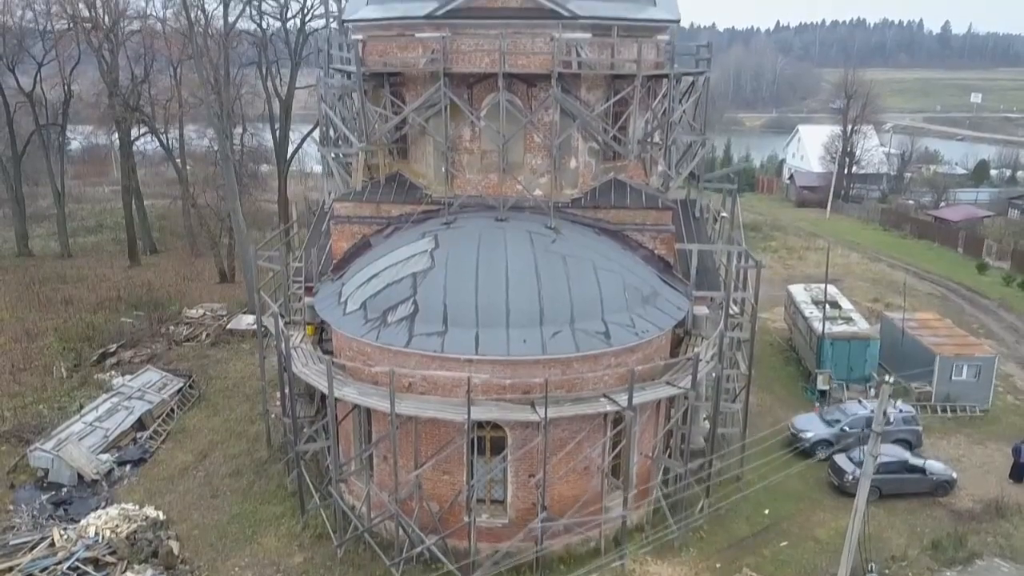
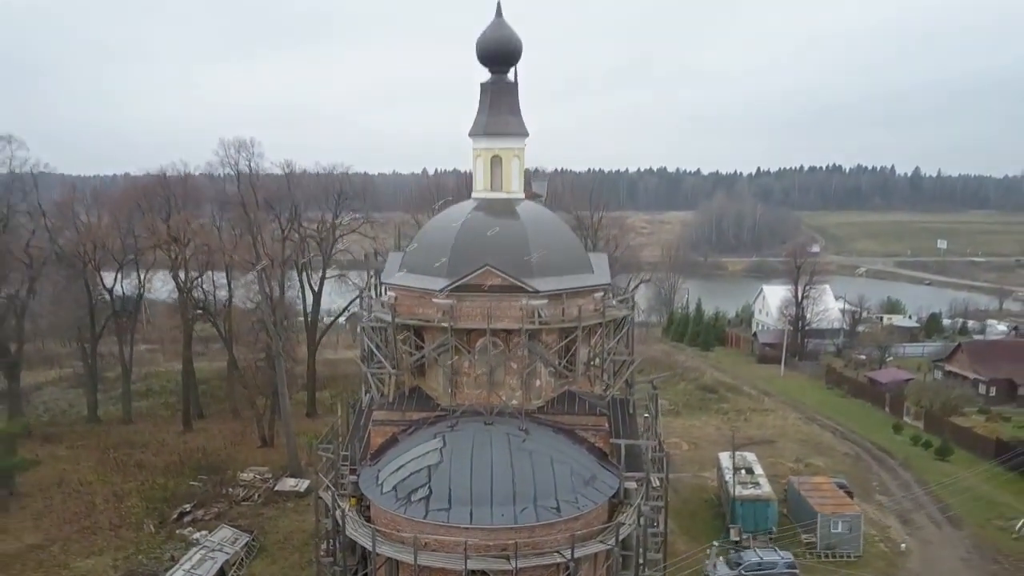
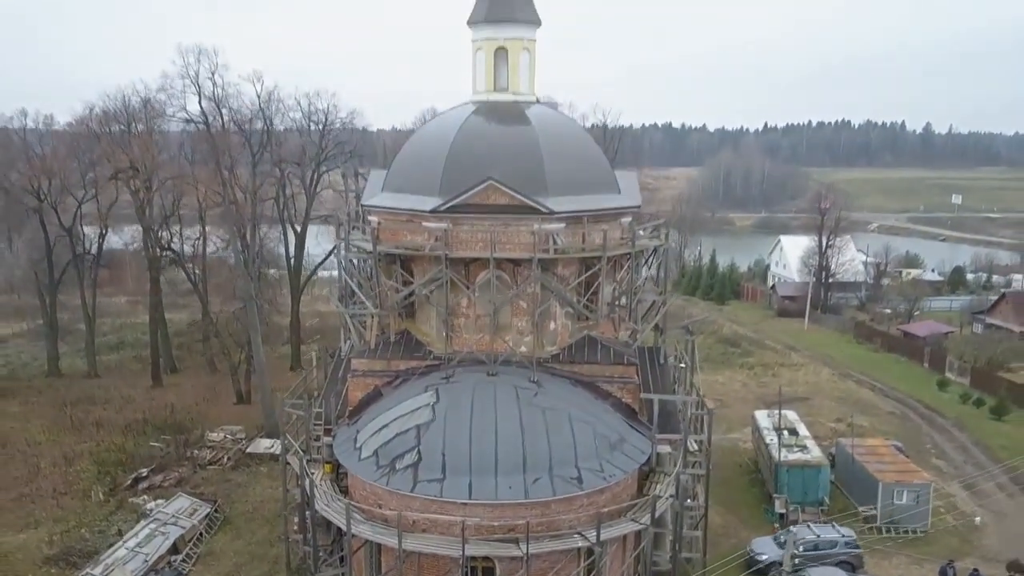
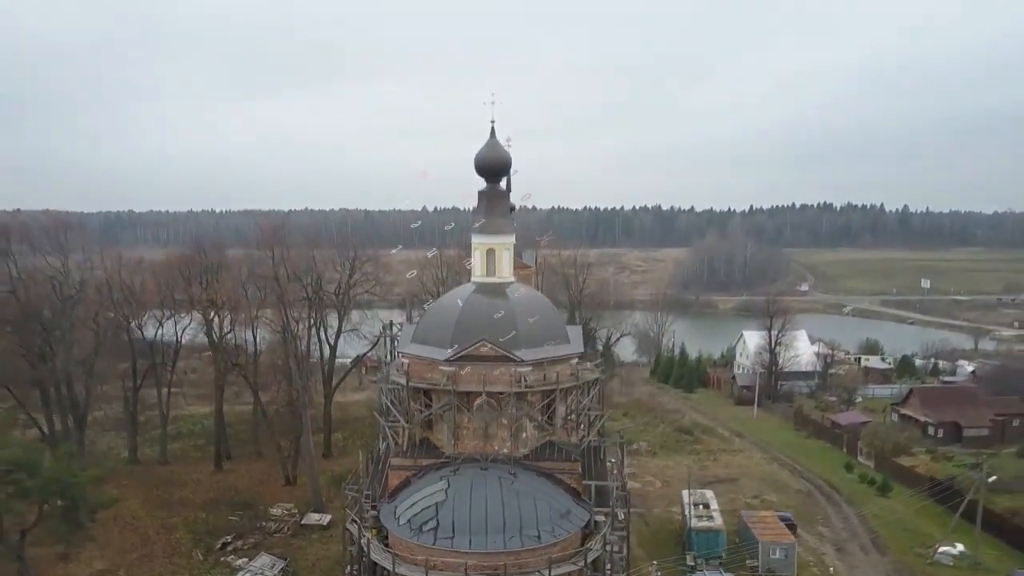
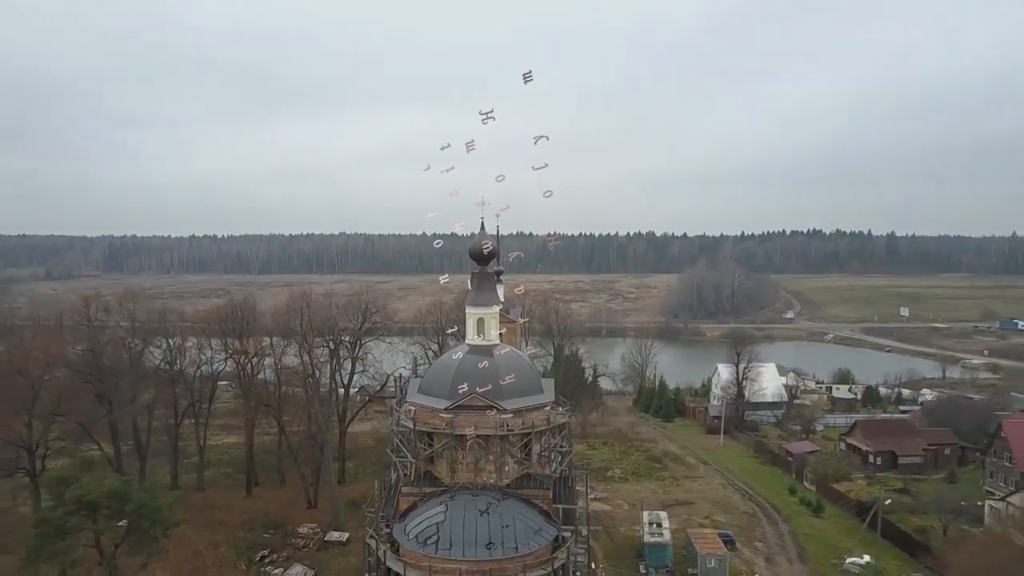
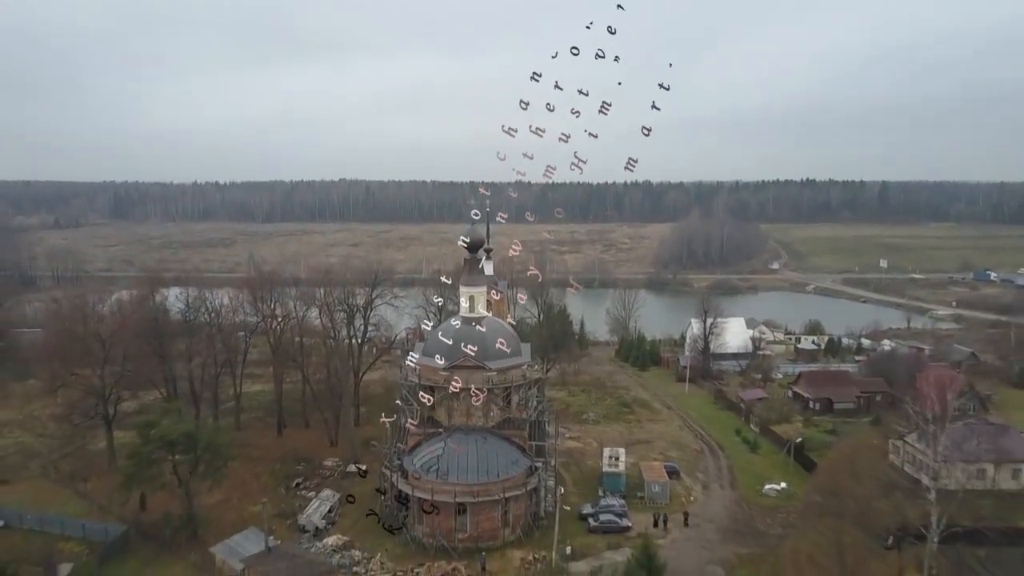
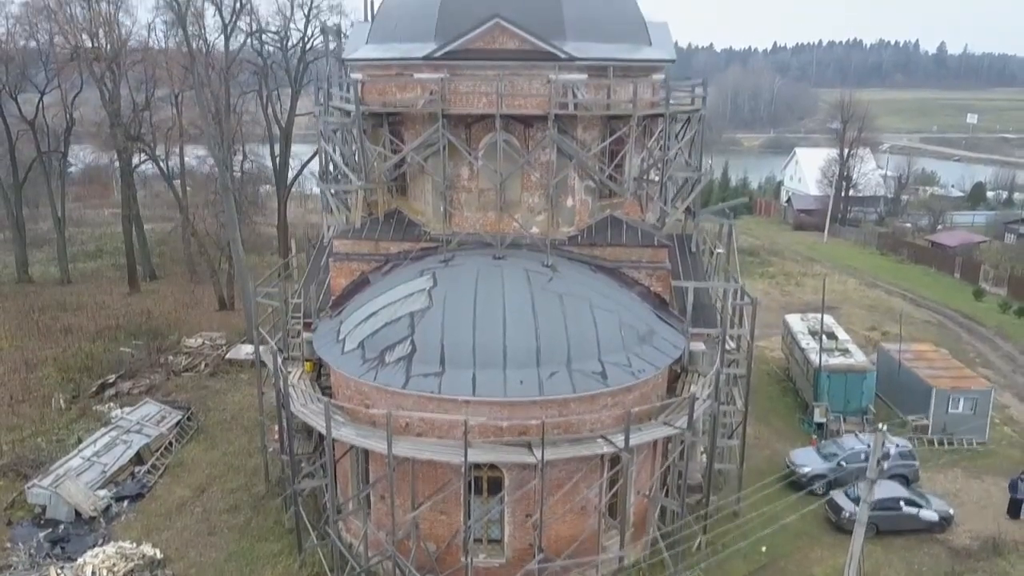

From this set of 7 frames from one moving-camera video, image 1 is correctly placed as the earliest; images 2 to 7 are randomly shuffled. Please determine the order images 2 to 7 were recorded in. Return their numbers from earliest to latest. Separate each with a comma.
7, 3, 2, 4, 5, 6
